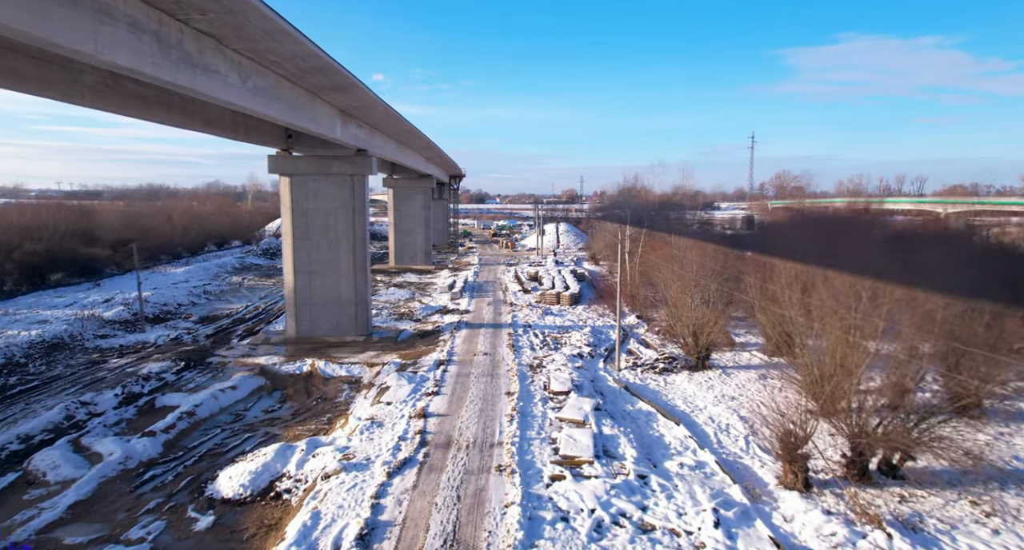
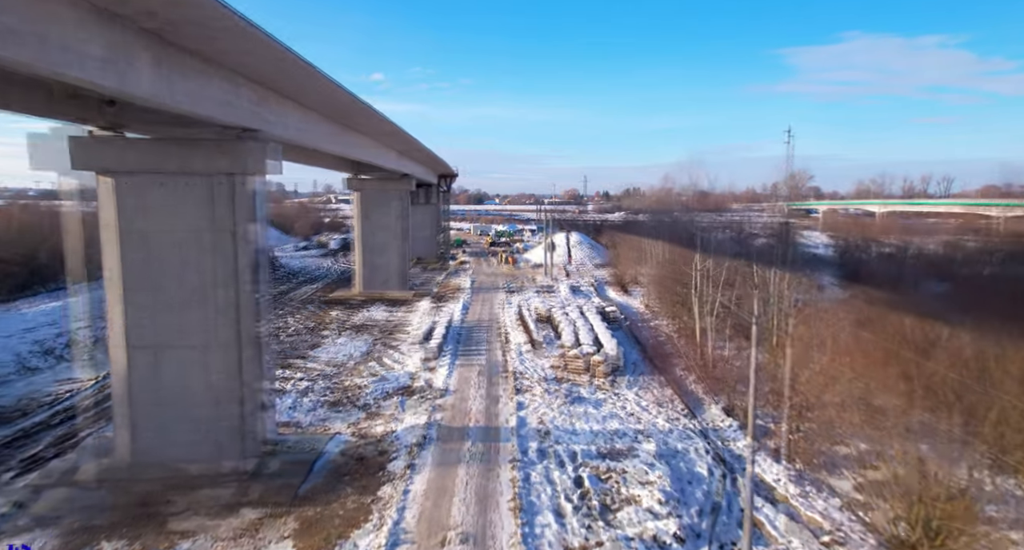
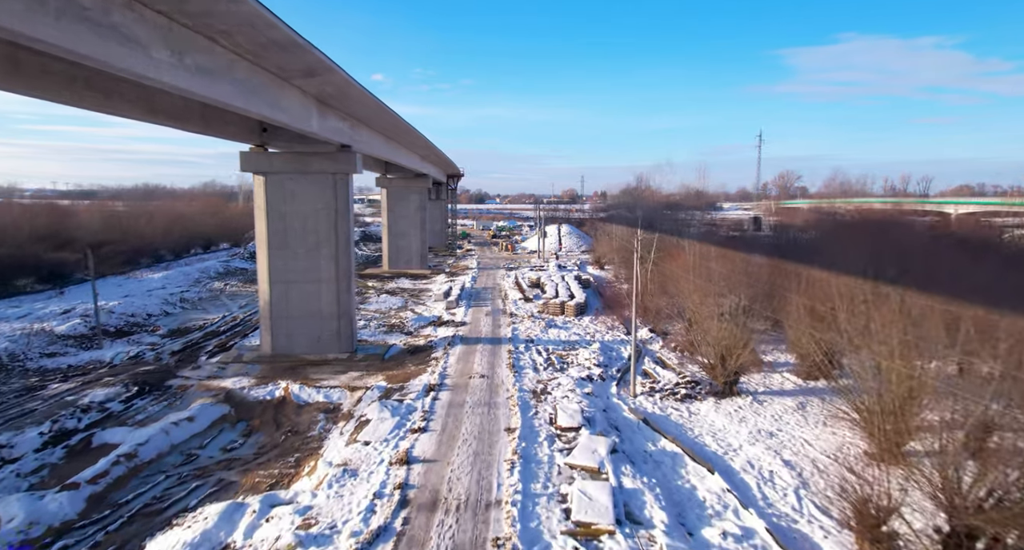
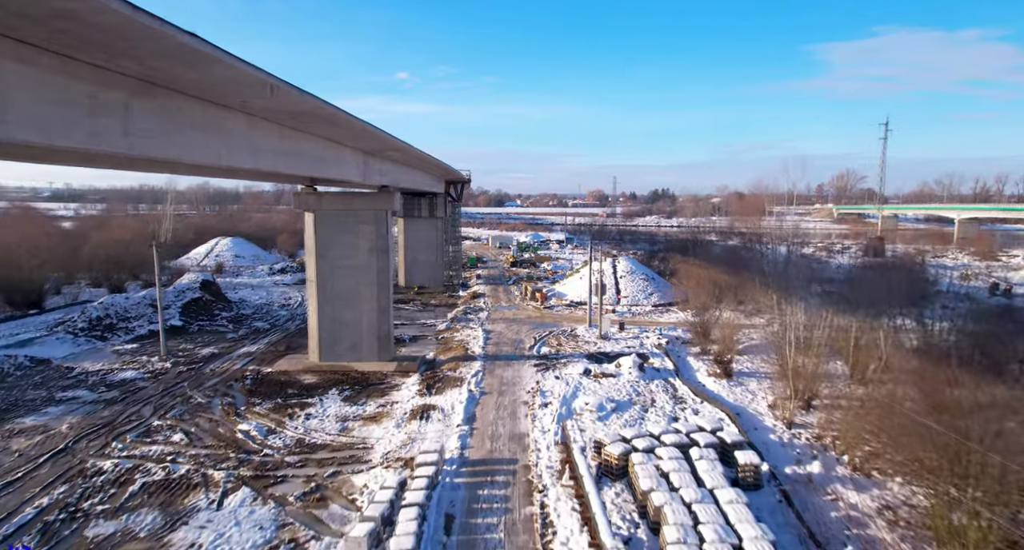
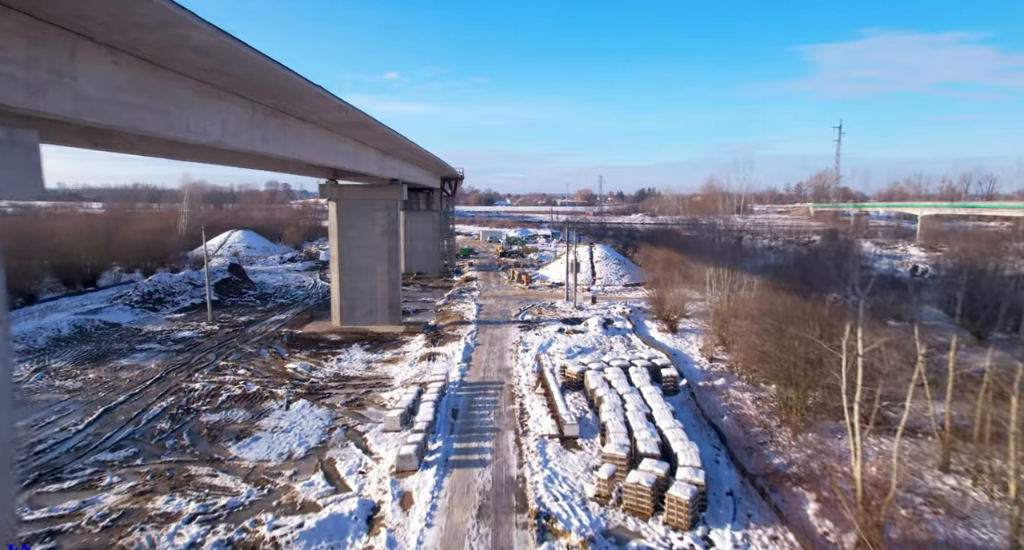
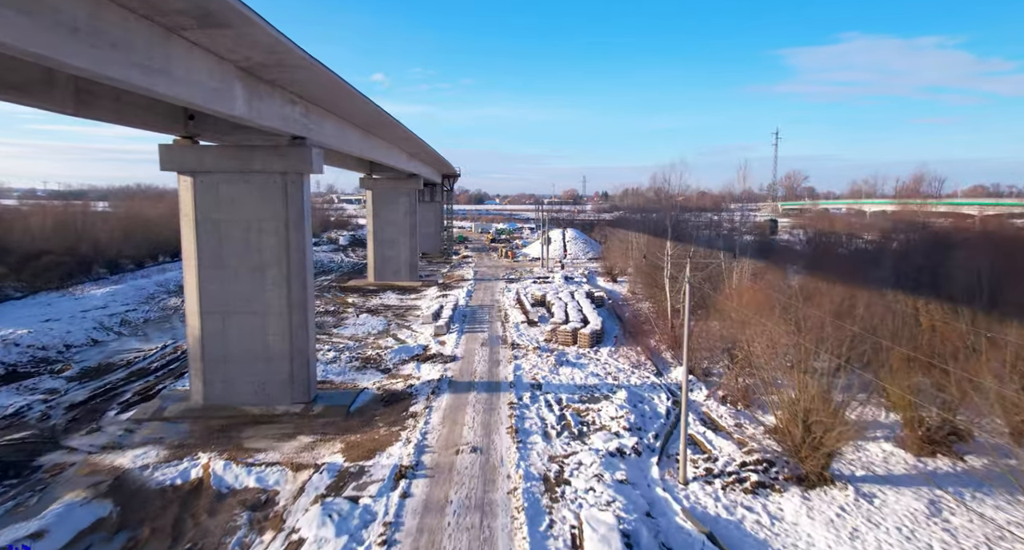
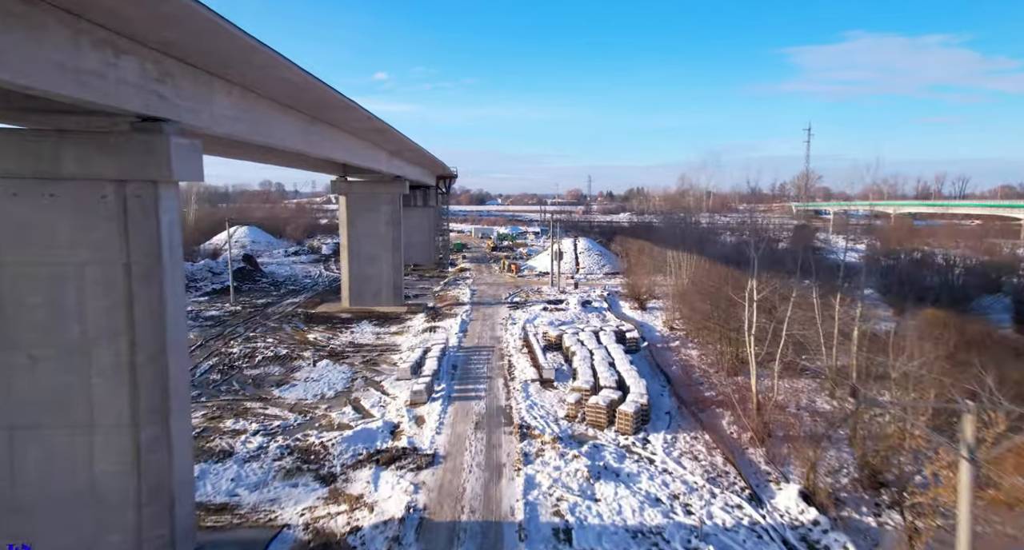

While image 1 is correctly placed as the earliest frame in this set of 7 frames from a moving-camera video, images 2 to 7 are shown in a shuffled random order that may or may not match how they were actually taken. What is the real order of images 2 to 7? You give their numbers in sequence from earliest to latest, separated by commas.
3, 6, 2, 7, 5, 4
